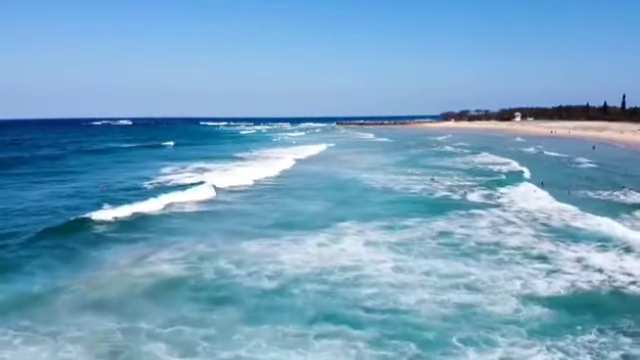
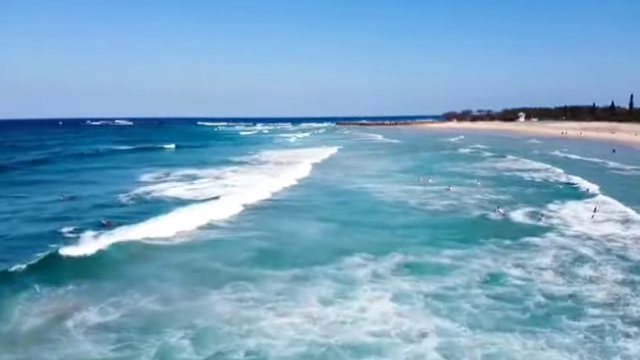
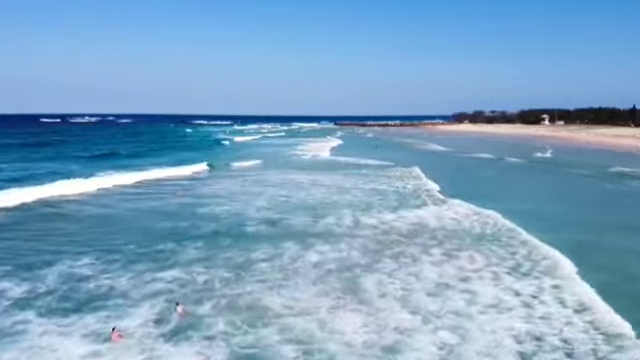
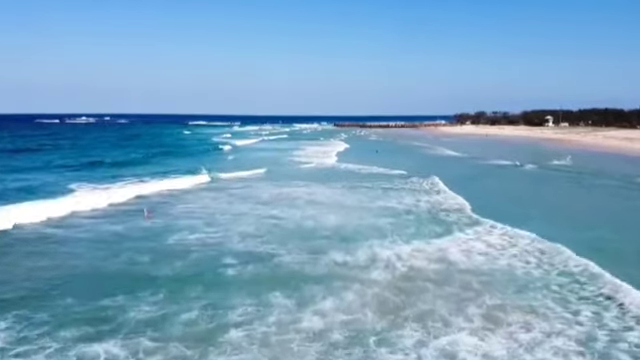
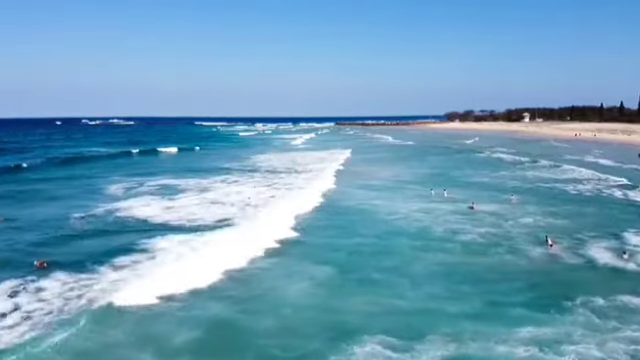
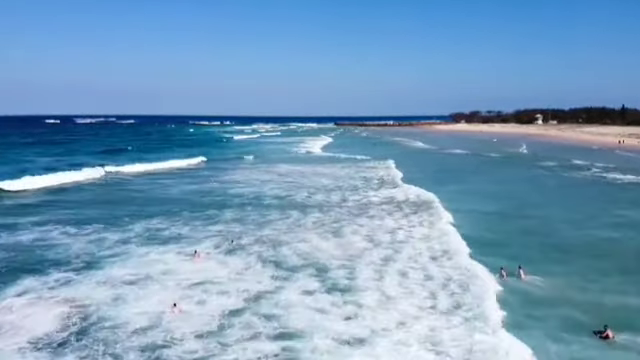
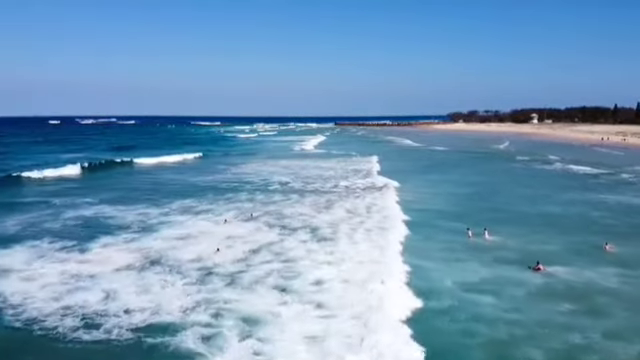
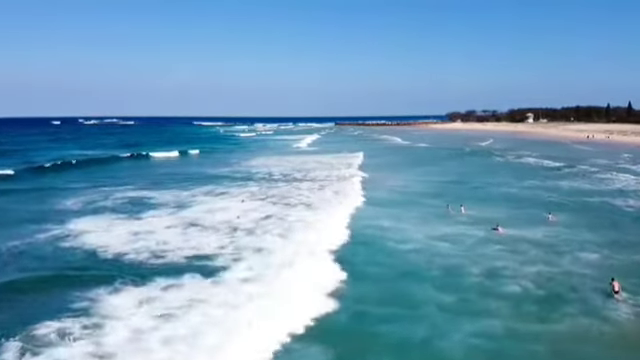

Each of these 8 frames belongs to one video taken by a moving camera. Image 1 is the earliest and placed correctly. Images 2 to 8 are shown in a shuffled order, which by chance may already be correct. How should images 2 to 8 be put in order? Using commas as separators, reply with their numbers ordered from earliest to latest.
2, 5, 8, 7, 6, 3, 4
